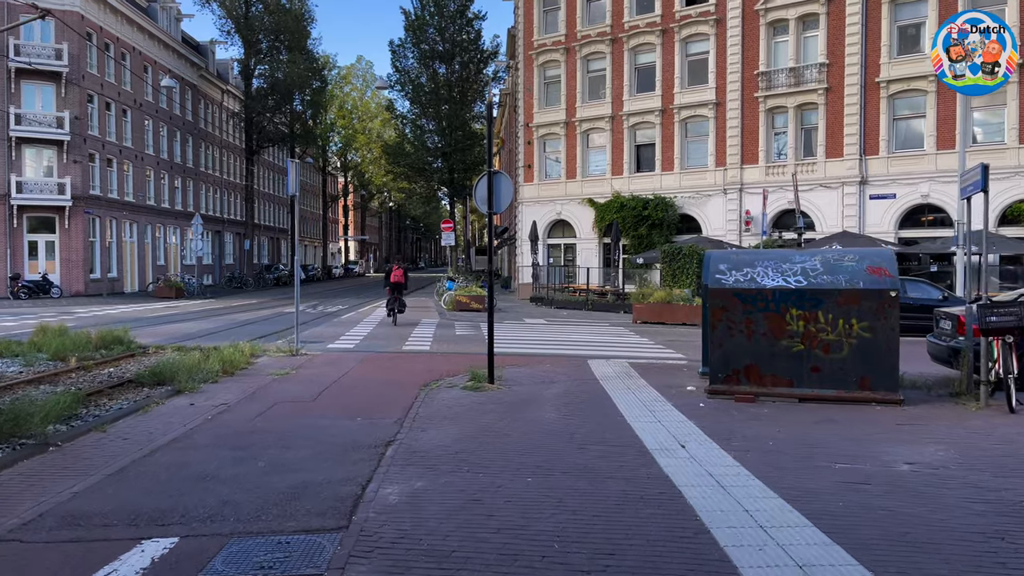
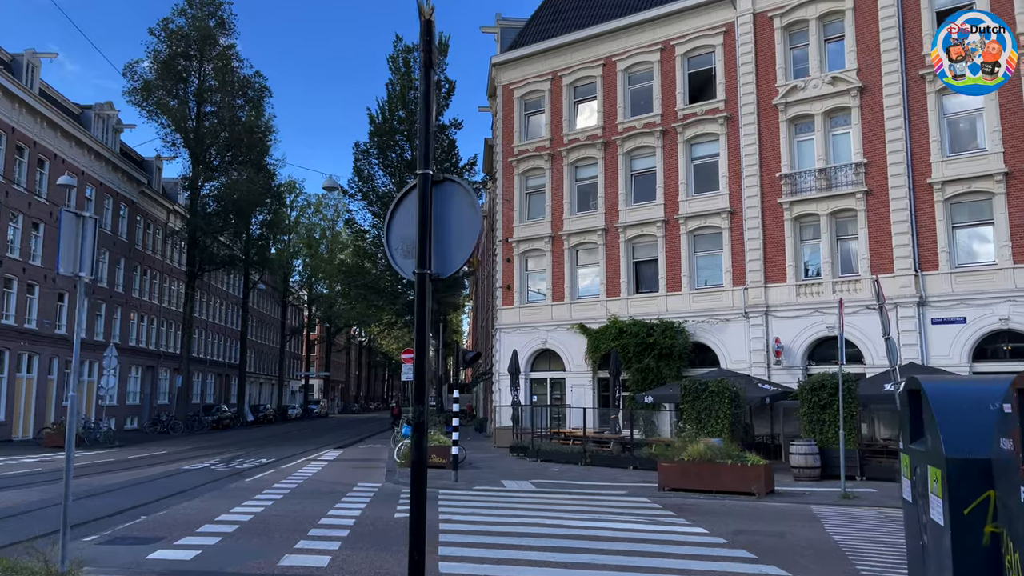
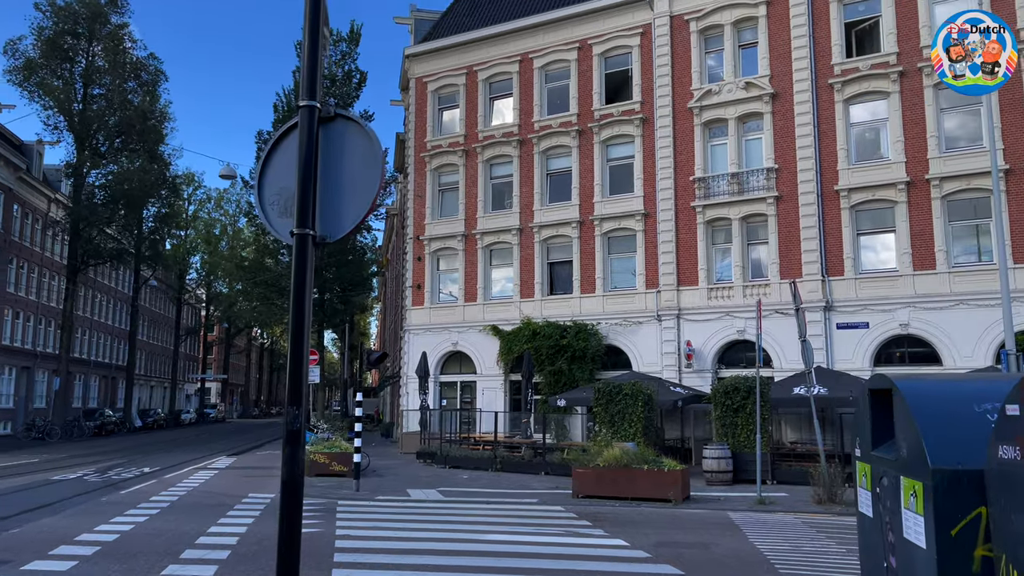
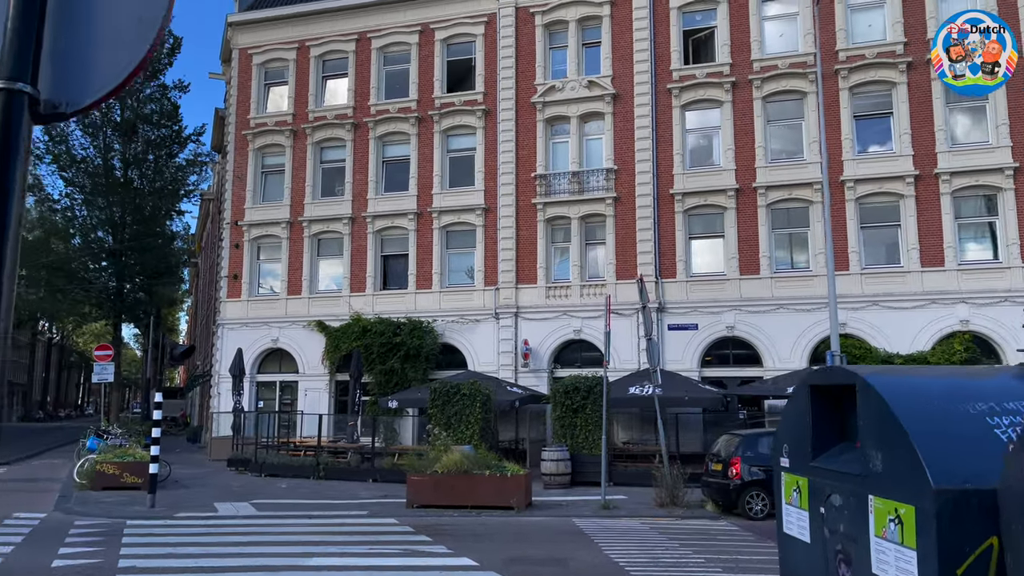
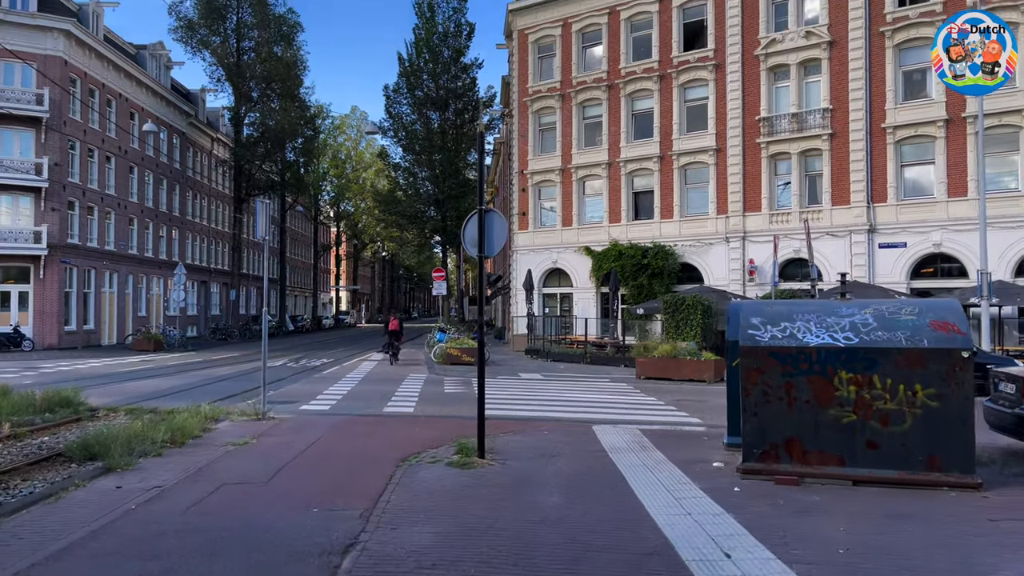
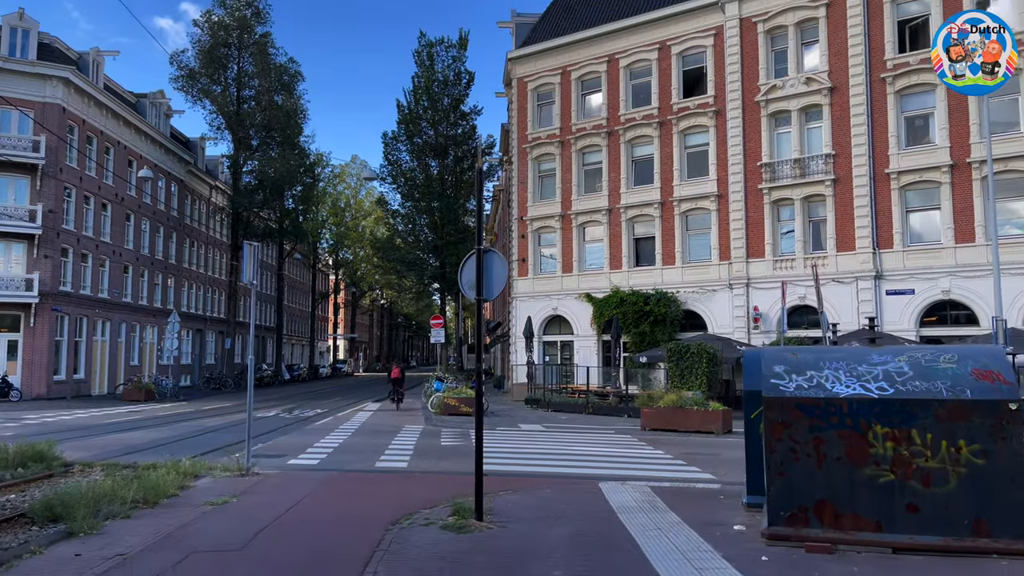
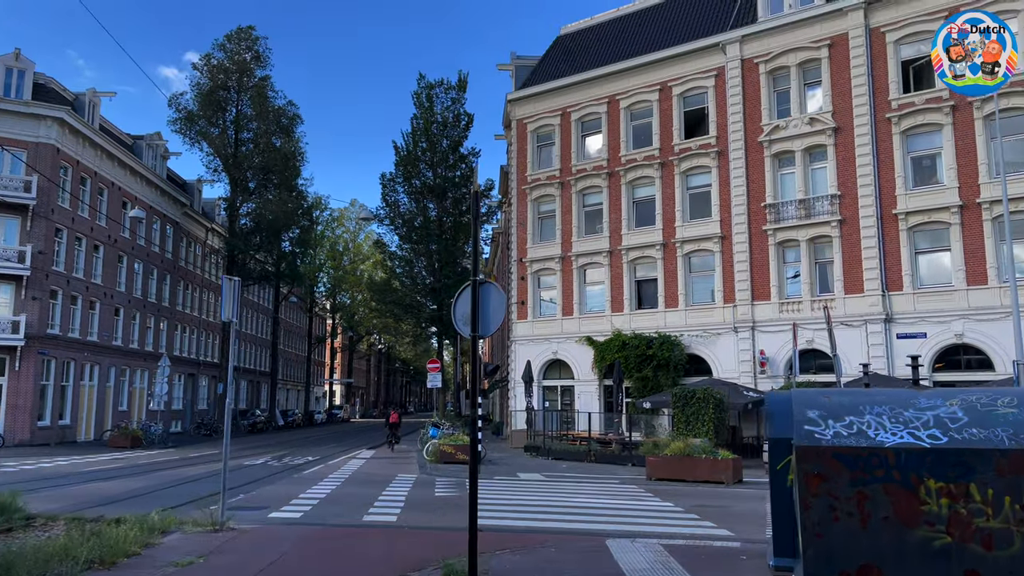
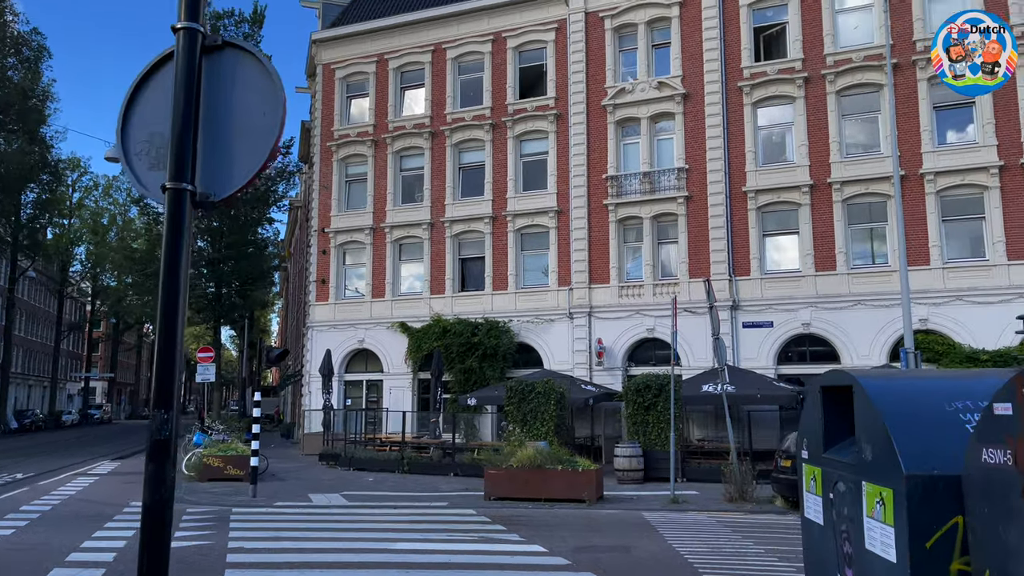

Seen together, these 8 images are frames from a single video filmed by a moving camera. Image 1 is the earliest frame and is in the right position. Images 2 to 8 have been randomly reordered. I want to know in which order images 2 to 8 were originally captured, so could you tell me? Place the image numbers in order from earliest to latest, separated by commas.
5, 6, 7, 2, 3, 8, 4
